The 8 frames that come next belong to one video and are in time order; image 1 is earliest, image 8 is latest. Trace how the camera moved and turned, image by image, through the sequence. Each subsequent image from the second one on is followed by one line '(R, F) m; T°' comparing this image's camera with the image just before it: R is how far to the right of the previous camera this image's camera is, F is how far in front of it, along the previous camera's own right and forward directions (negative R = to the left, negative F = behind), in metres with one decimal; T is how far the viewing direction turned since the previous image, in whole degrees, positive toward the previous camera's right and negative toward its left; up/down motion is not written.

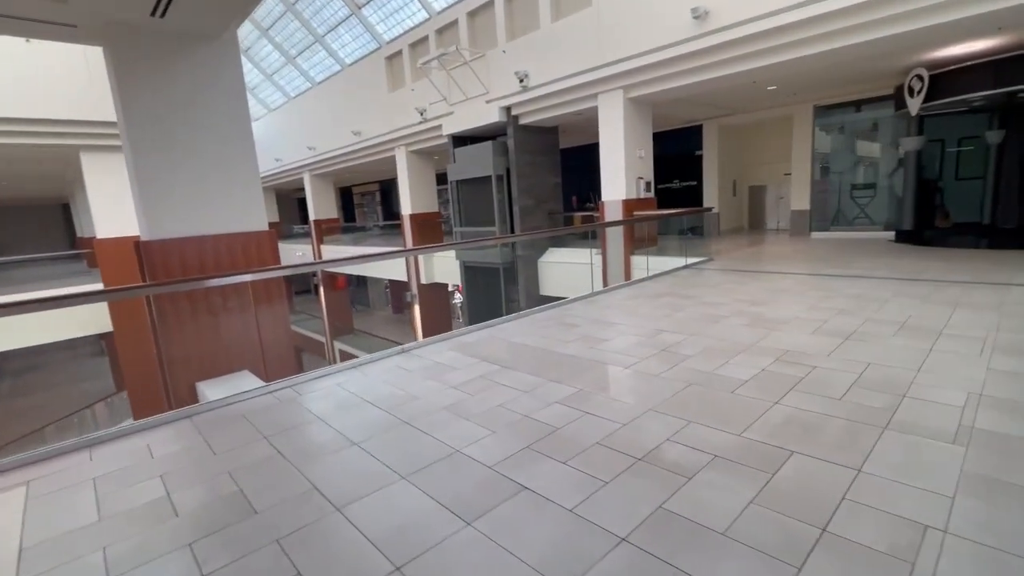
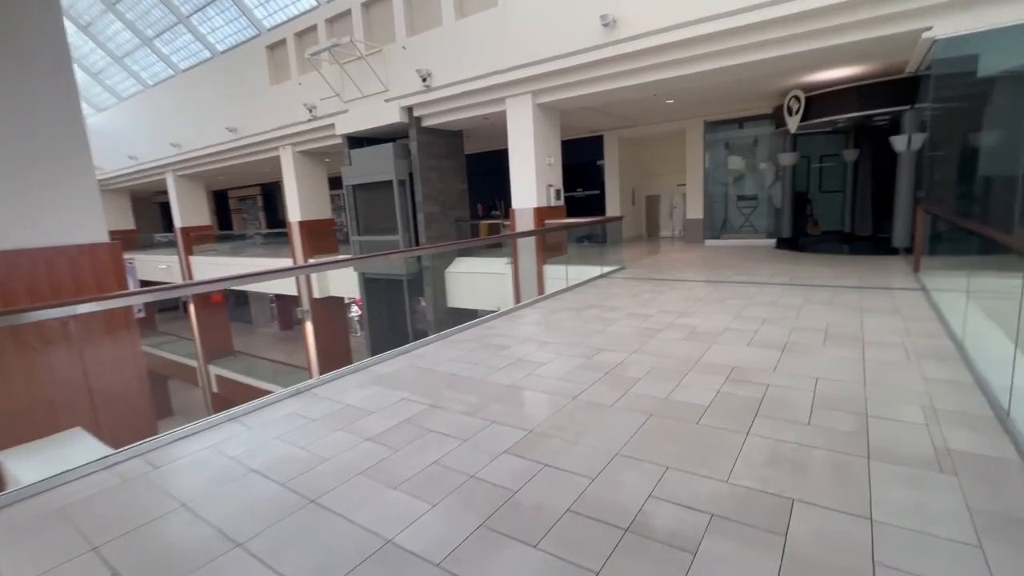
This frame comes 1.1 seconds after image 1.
(-0.1, +0.4) m; +12°
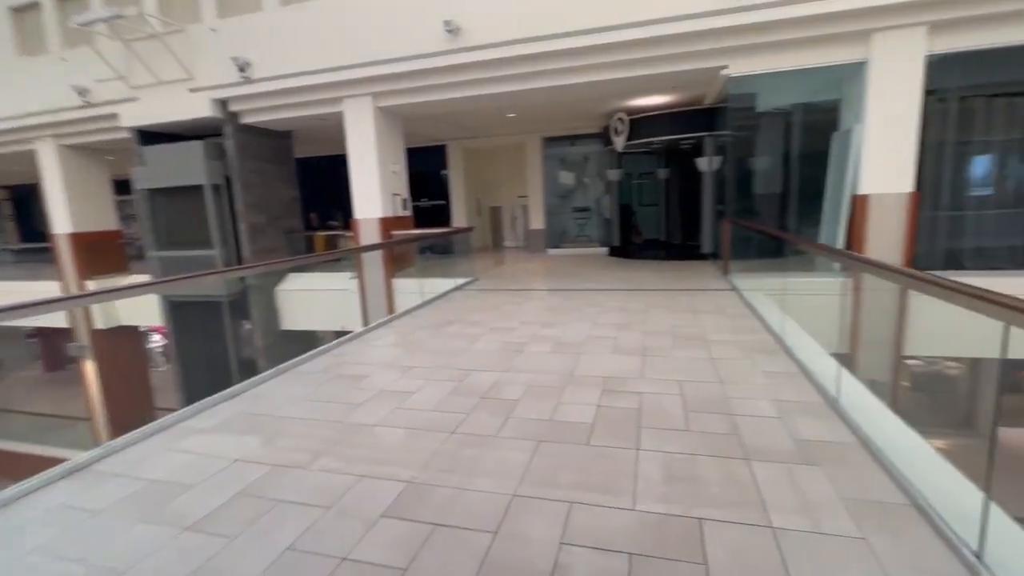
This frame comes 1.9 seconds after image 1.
(-0.1, +0.3) m; +18°
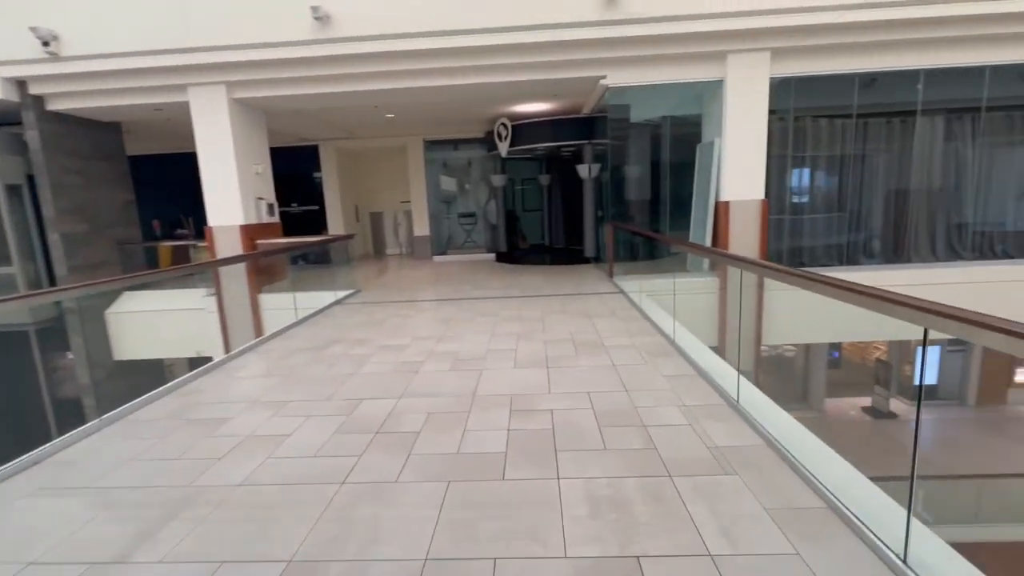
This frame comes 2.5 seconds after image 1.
(0.0, +0.2) m; +14°
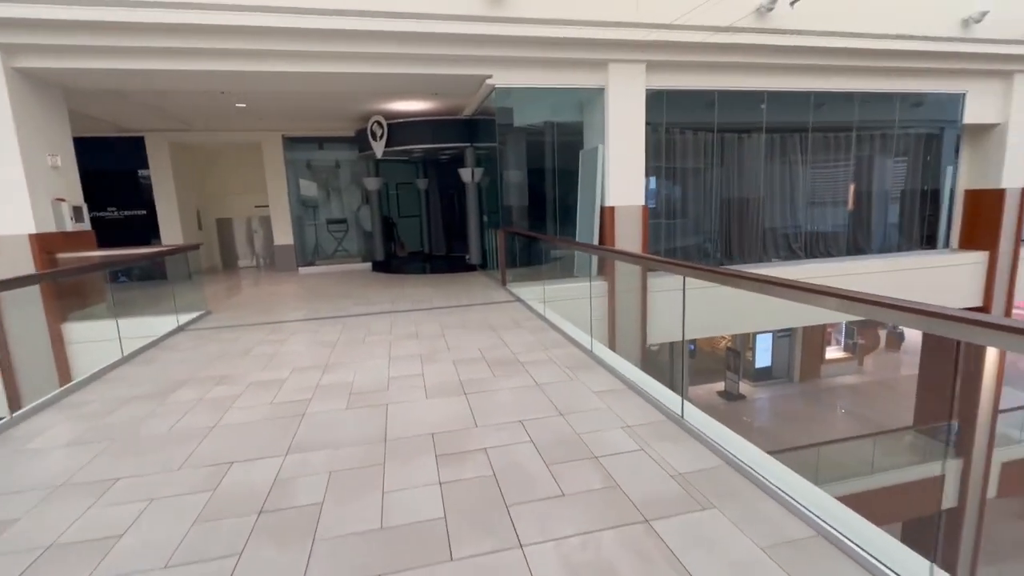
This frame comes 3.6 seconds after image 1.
(-0.2, +0.4) m; +15°
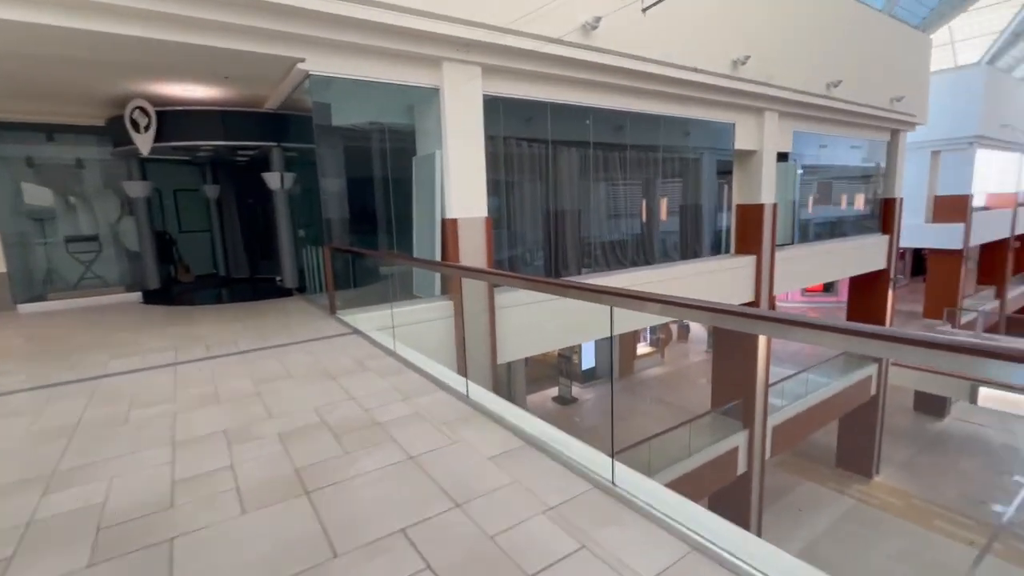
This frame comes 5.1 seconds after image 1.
(-0.1, +0.6) m; +21°
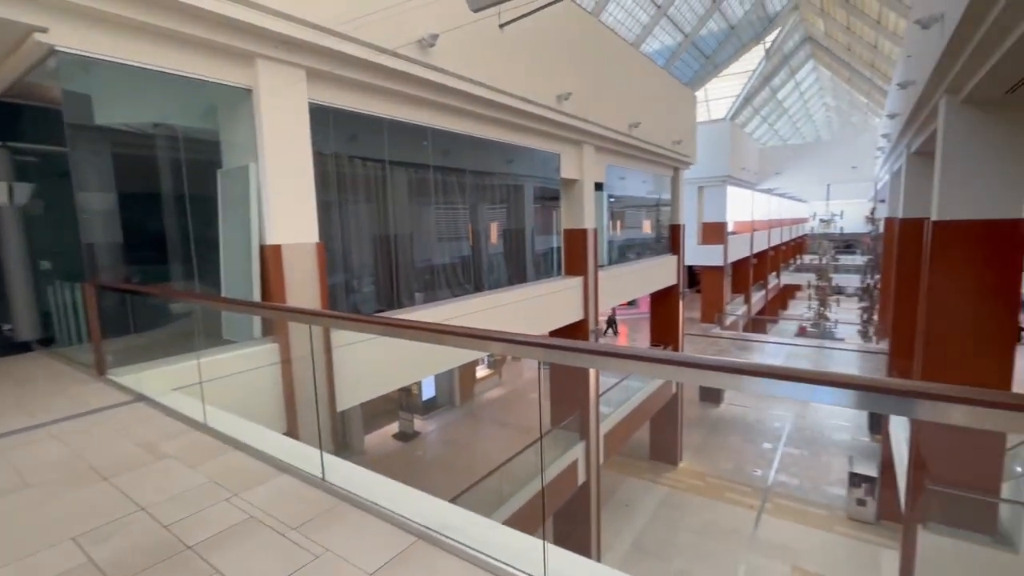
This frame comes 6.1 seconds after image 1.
(-0.2, +0.4) m; +20°
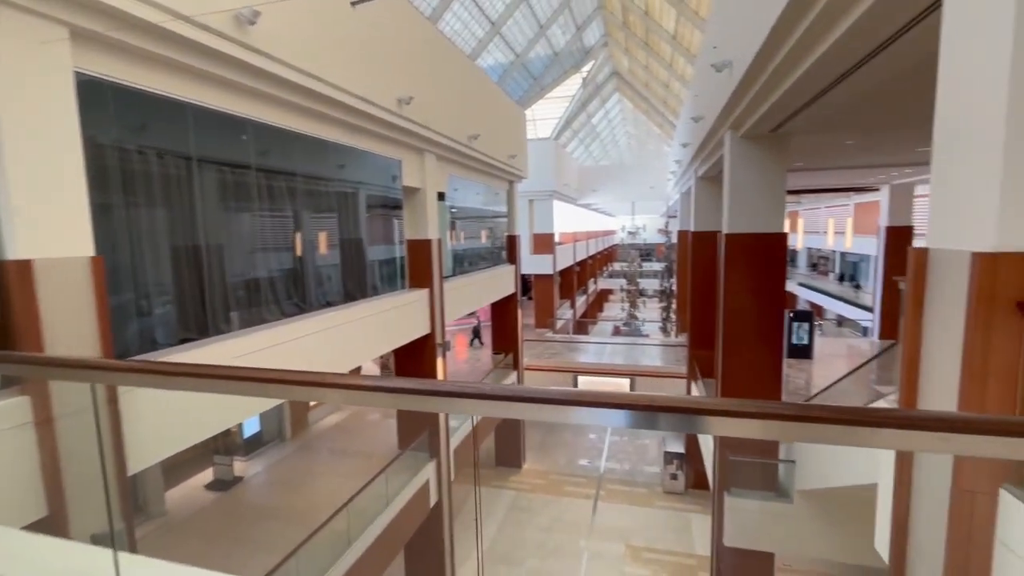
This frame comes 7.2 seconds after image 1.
(-0.2, +0.3) m; +19°
